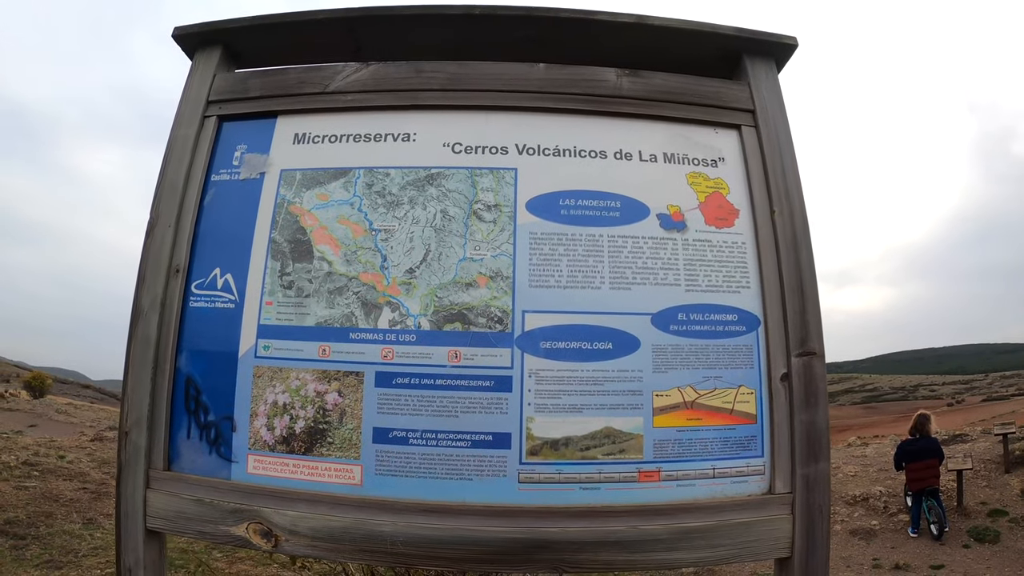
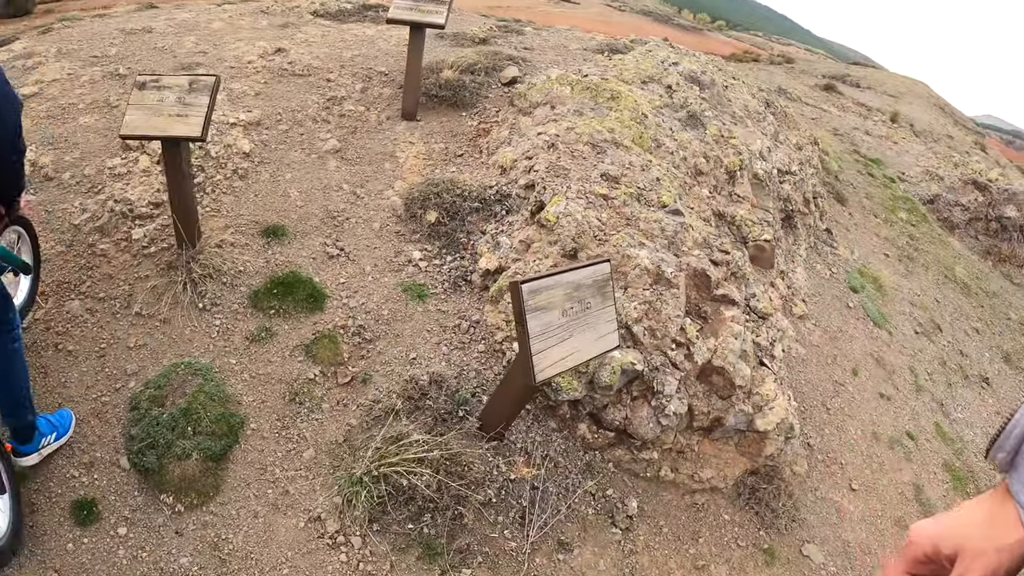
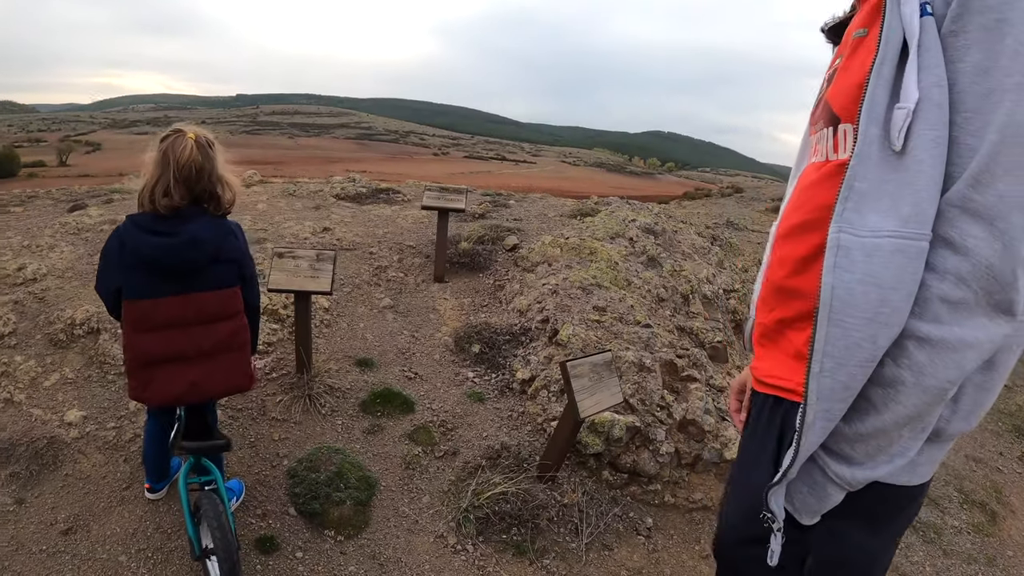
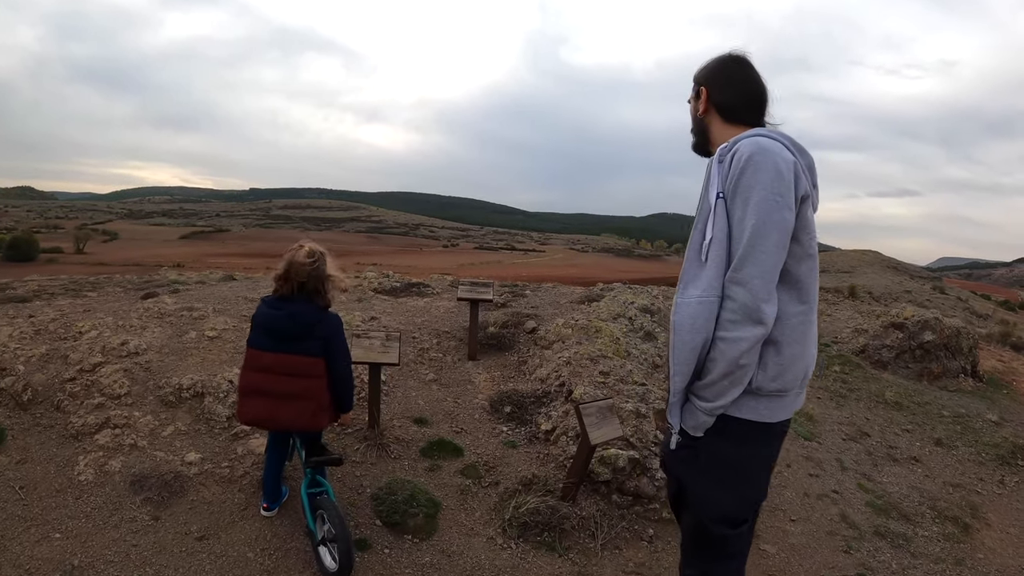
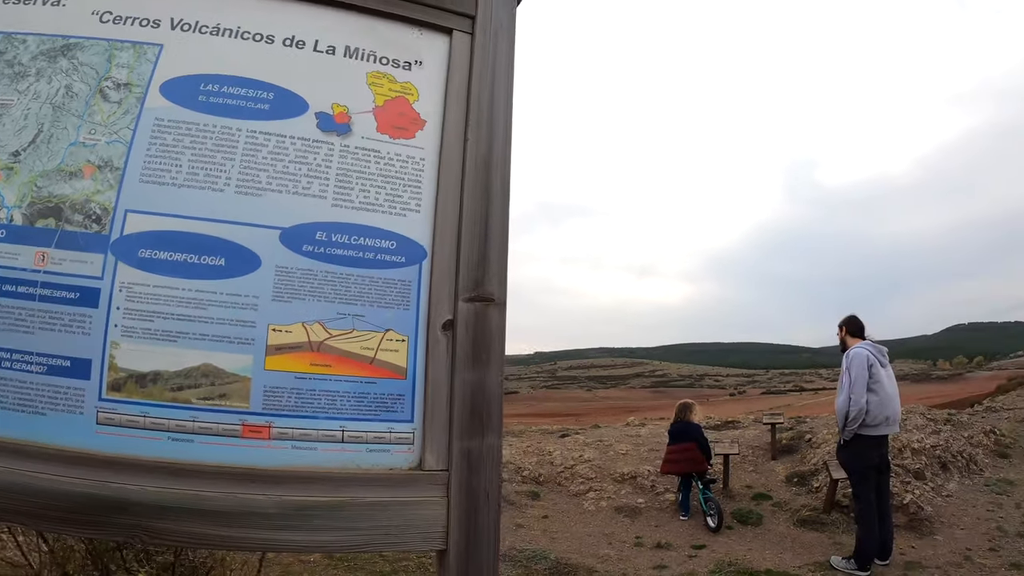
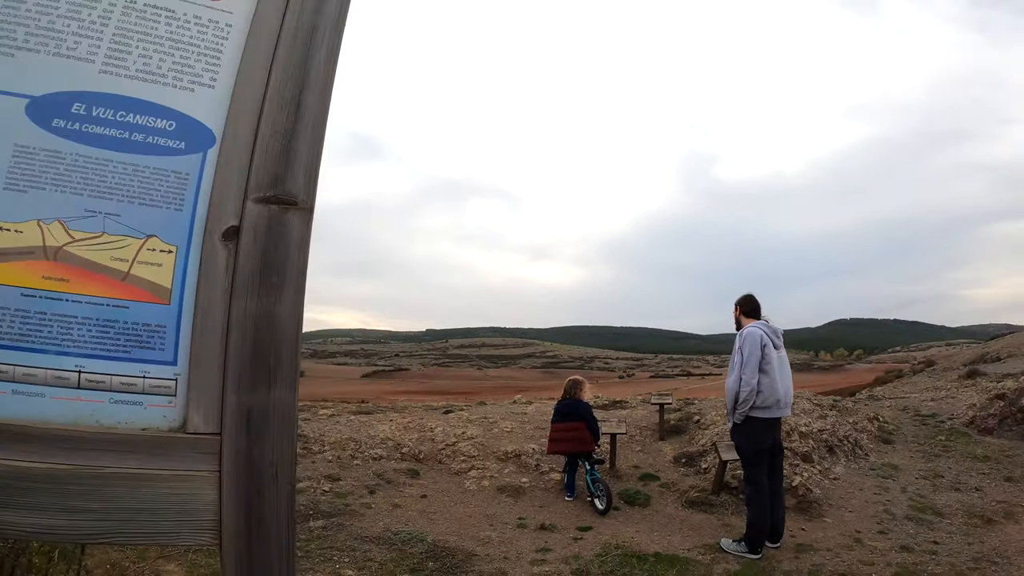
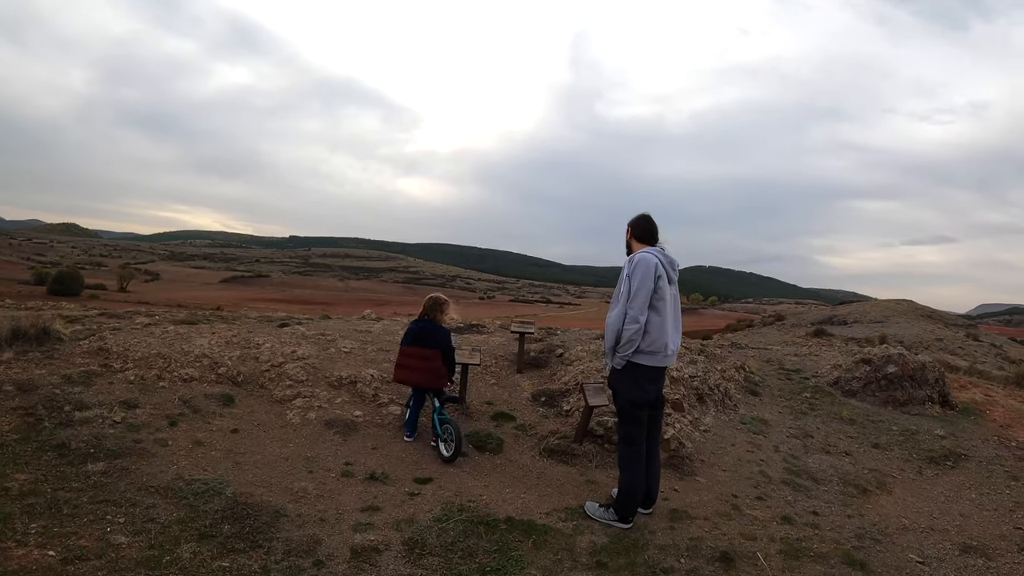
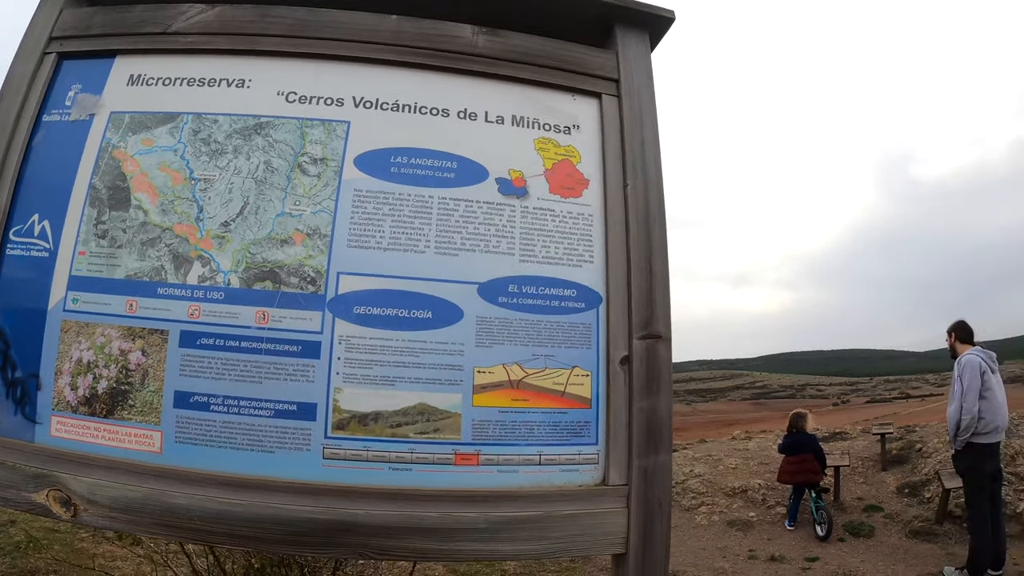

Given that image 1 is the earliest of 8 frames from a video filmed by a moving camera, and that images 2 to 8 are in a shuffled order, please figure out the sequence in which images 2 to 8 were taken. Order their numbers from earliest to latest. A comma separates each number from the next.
8, 5, 6, 7, 4, 3, 2
